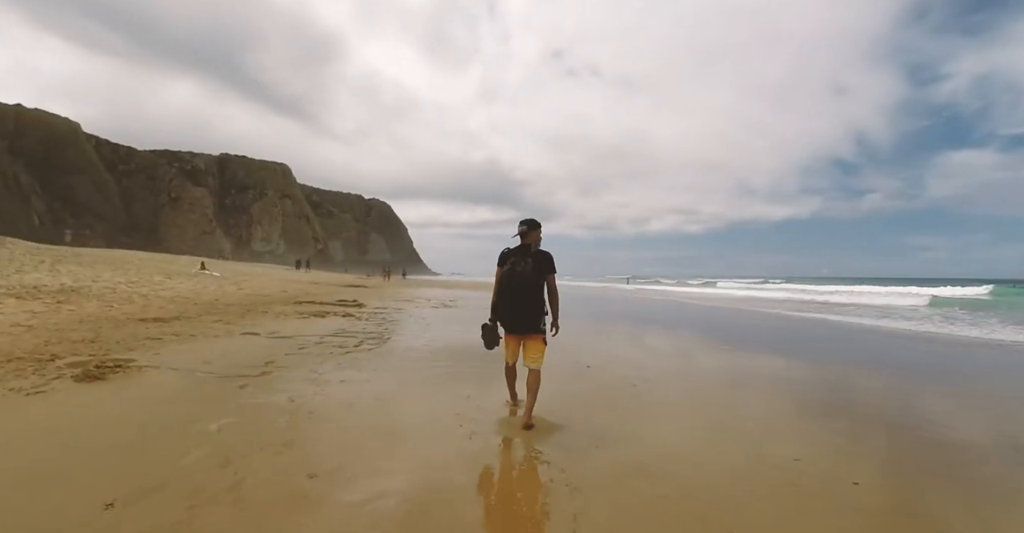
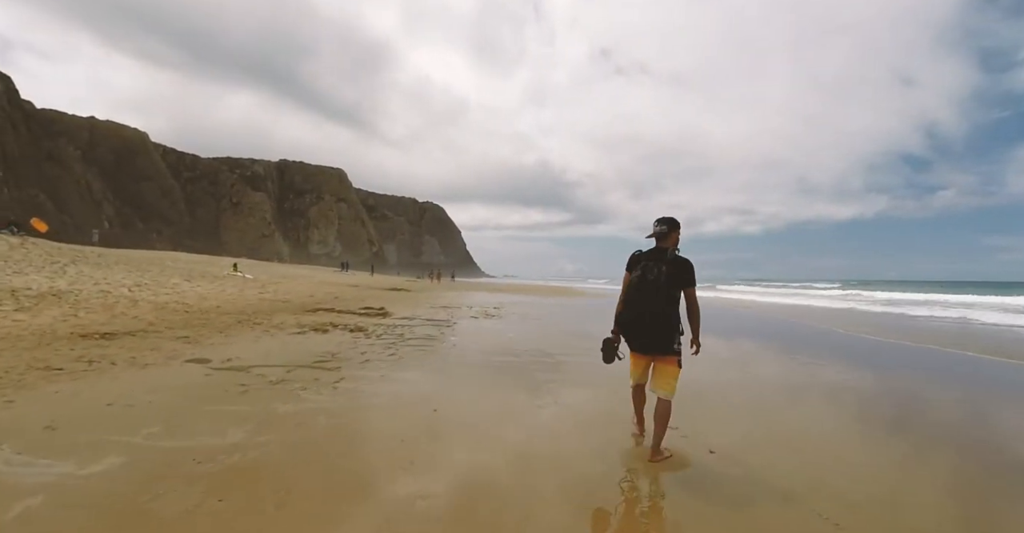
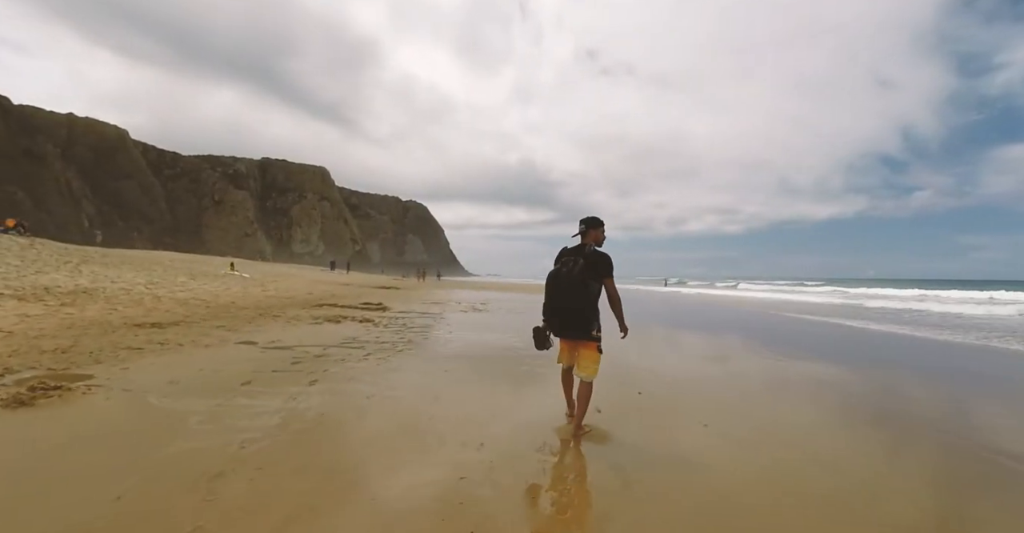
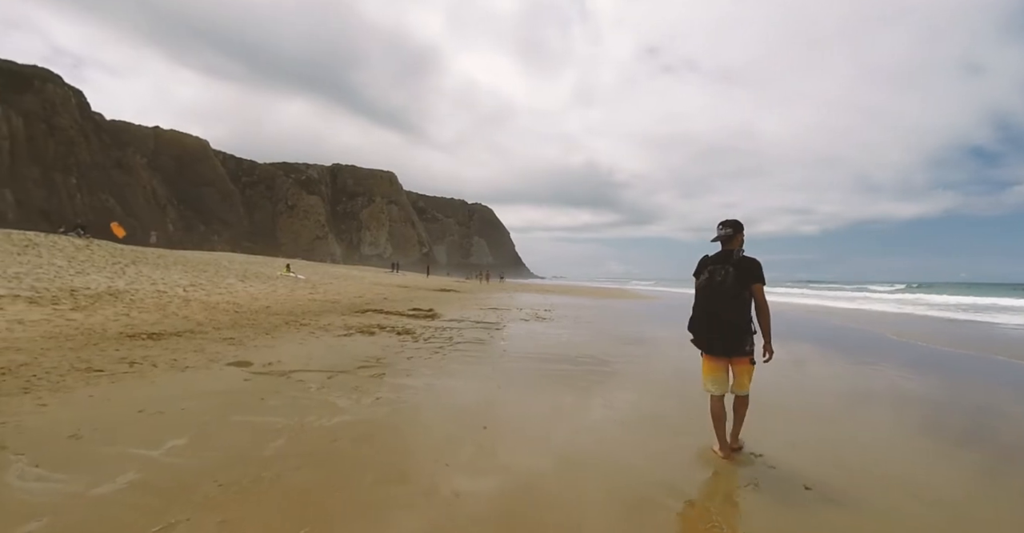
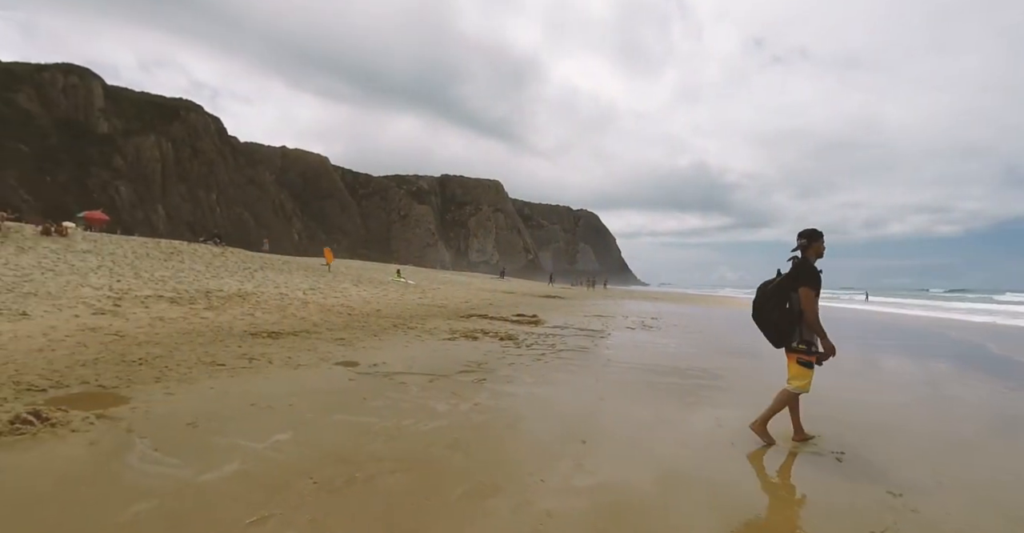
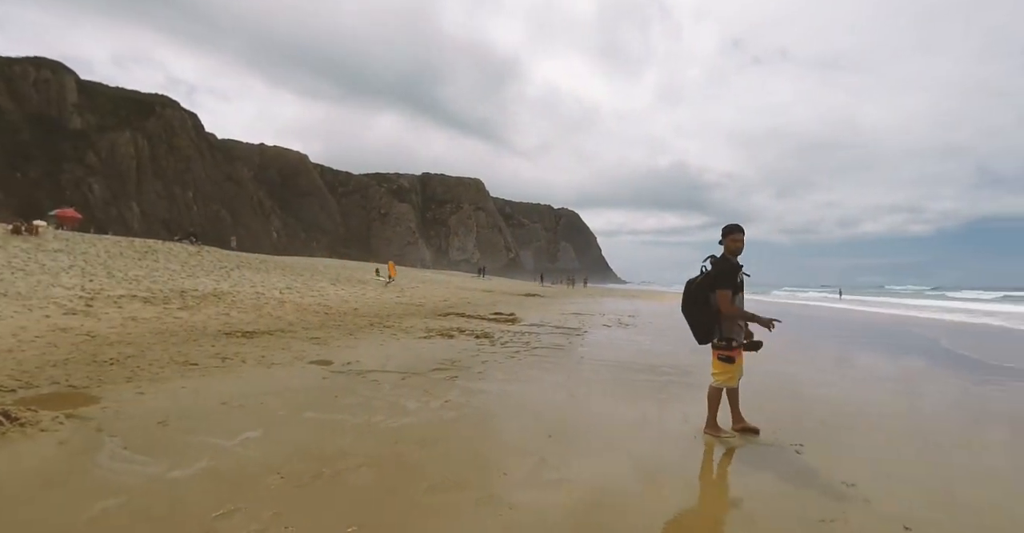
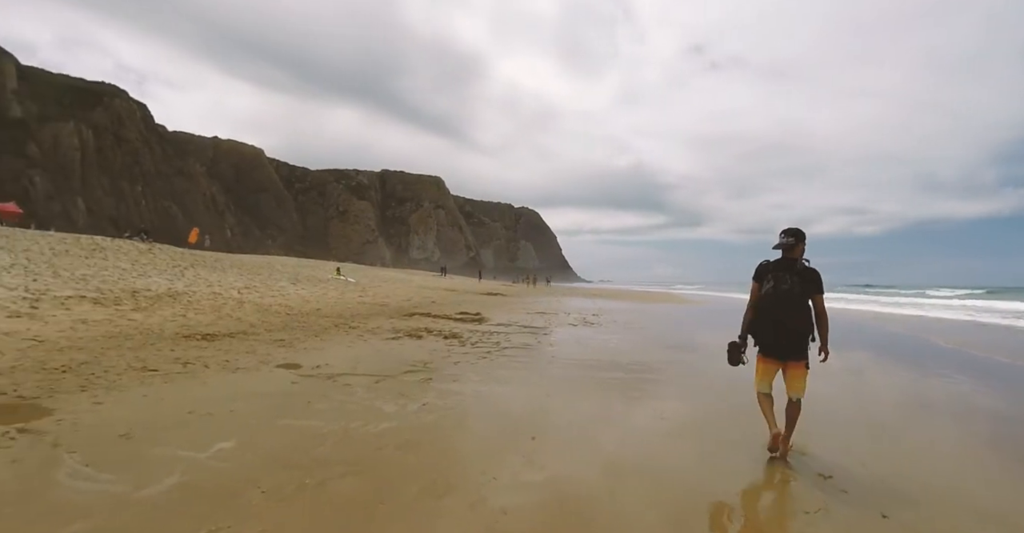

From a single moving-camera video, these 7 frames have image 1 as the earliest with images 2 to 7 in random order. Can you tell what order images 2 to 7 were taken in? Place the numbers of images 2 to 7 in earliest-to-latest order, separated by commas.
3, 2, 4, 7, 5, 6
